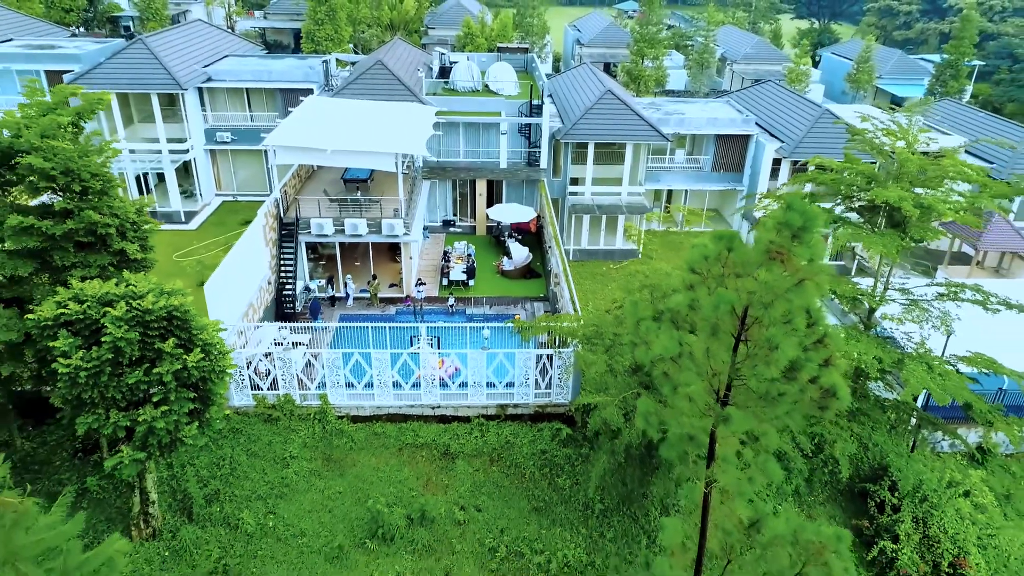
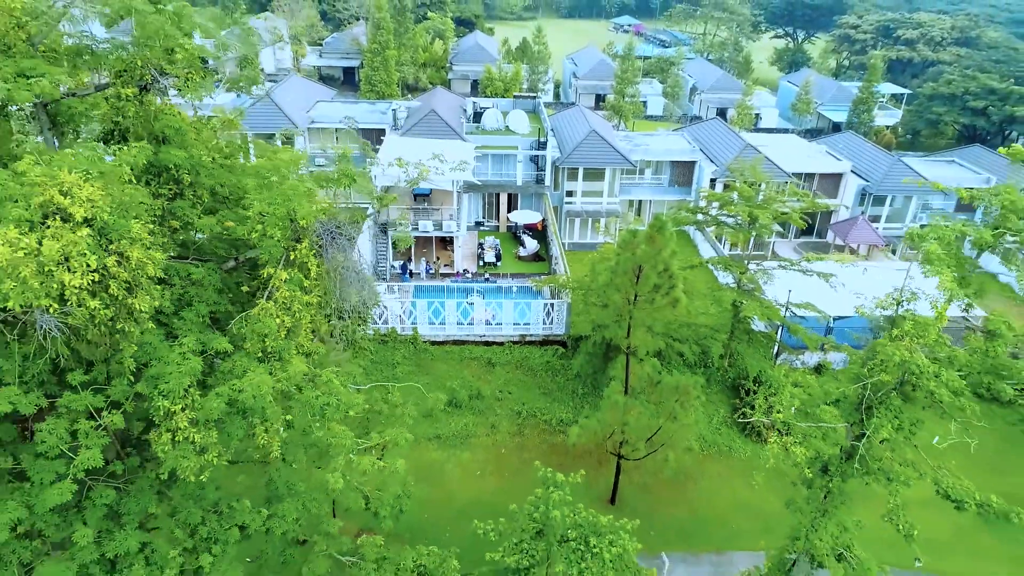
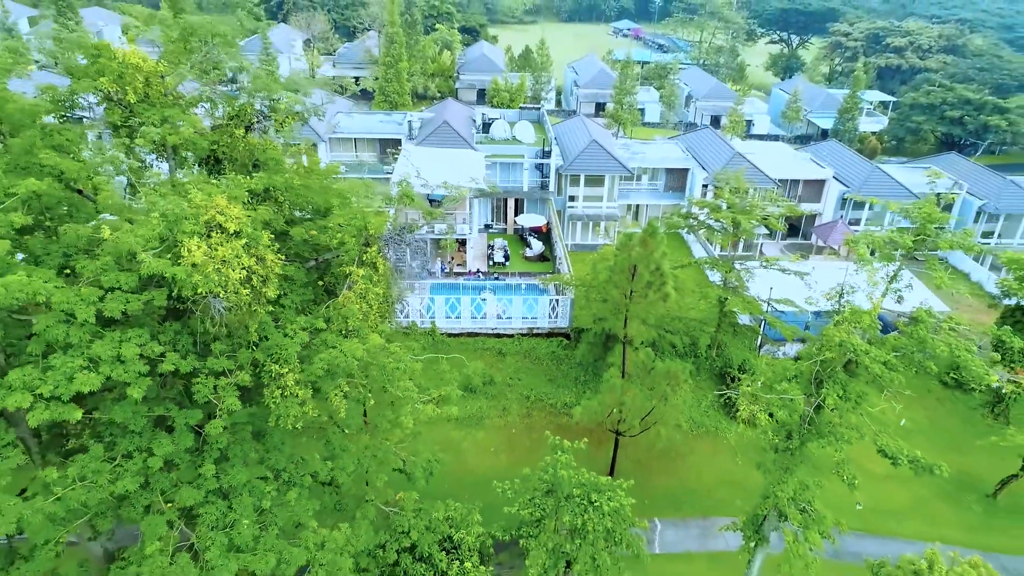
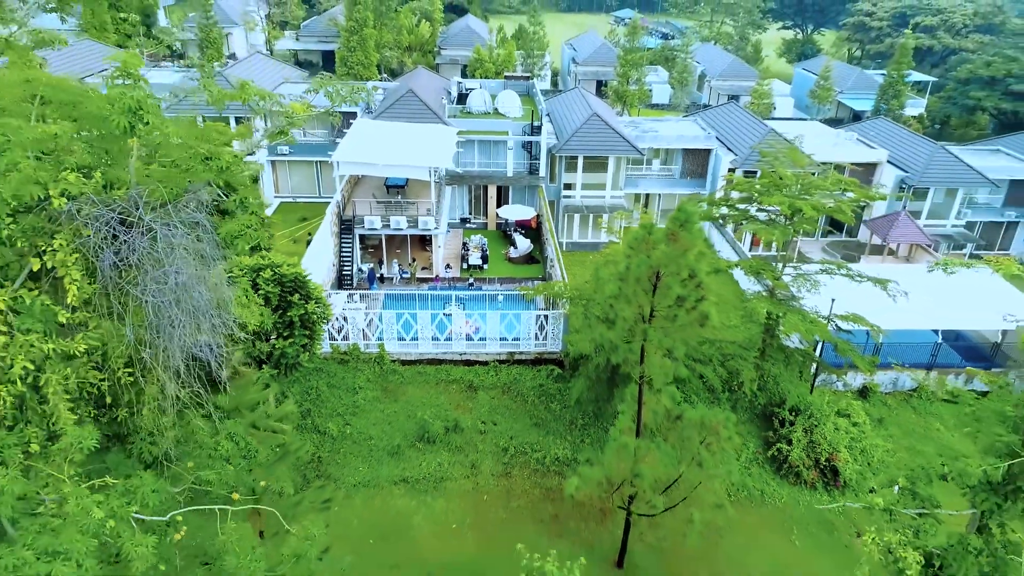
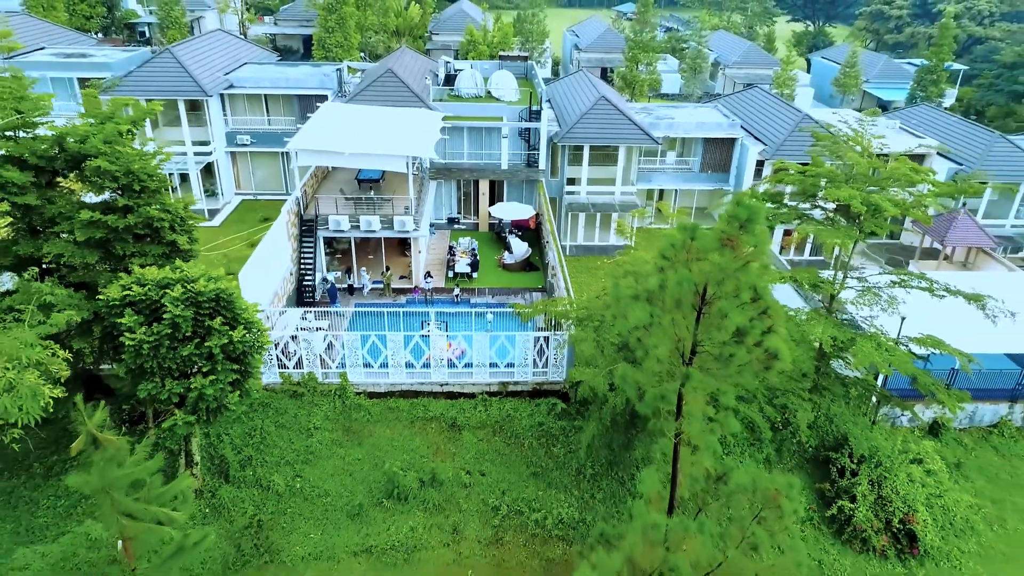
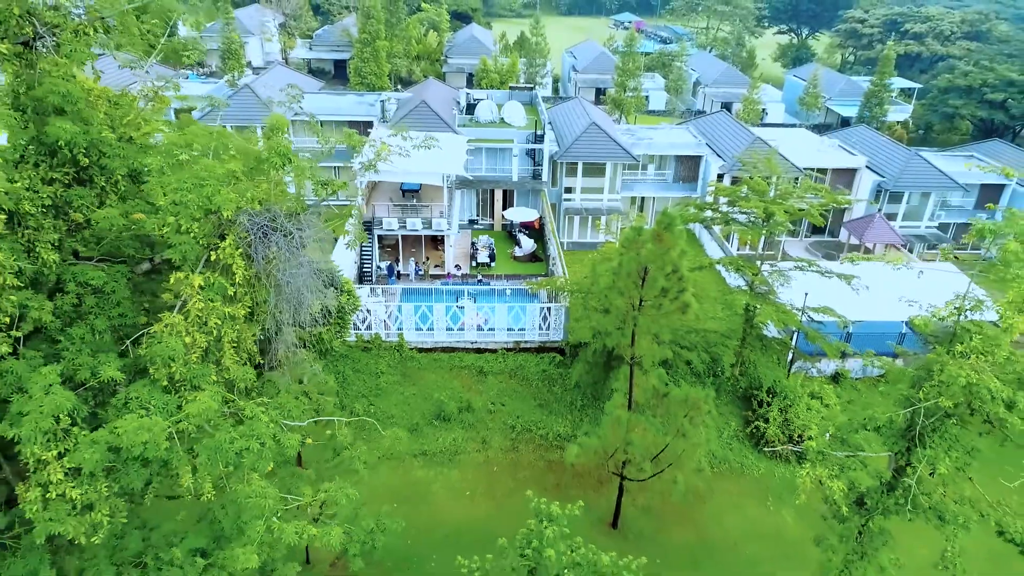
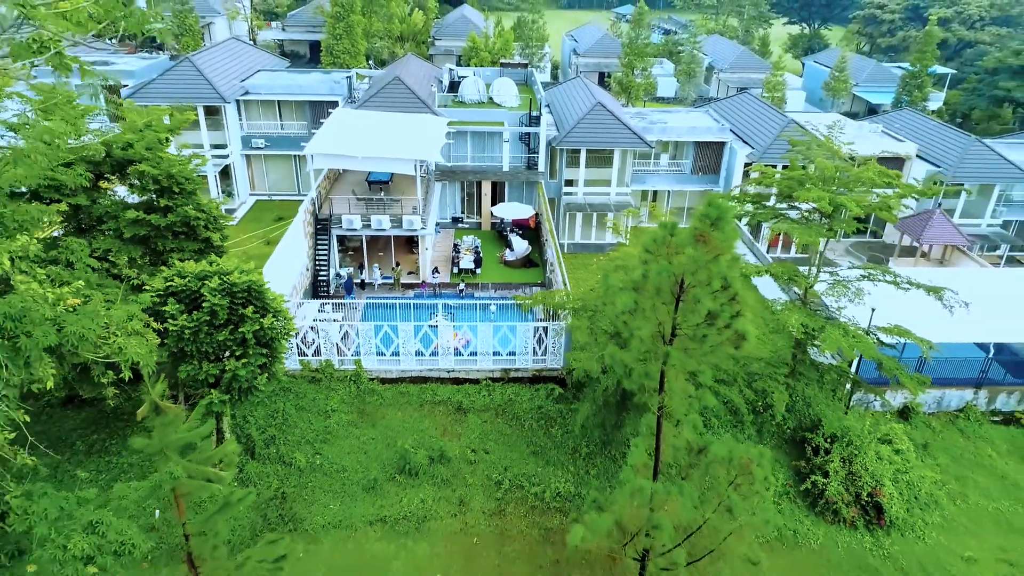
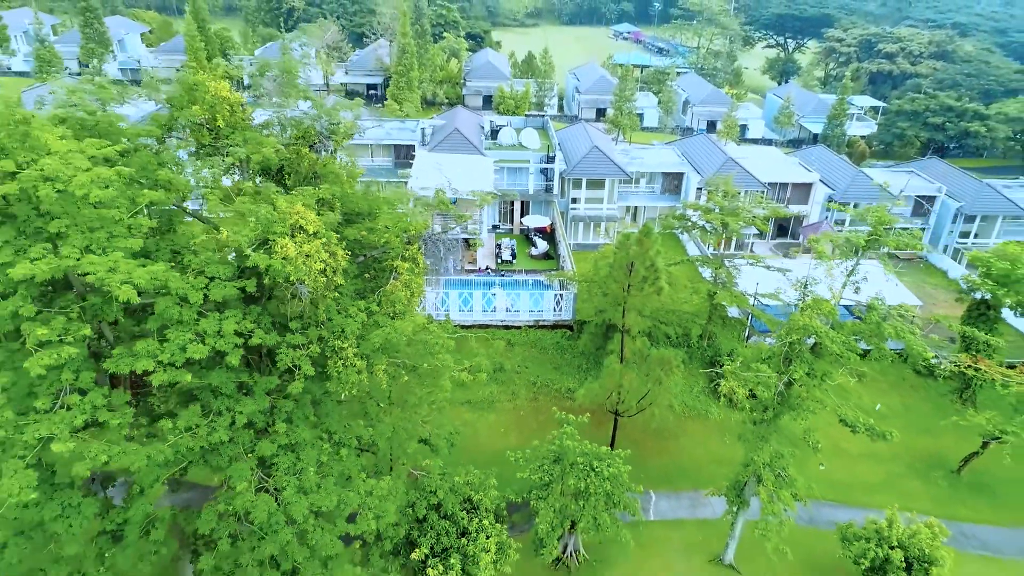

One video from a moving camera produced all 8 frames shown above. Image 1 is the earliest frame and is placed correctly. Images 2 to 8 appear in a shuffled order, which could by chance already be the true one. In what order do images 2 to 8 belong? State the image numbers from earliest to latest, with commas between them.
5, 7, 4, 6, 2, 3, 8
